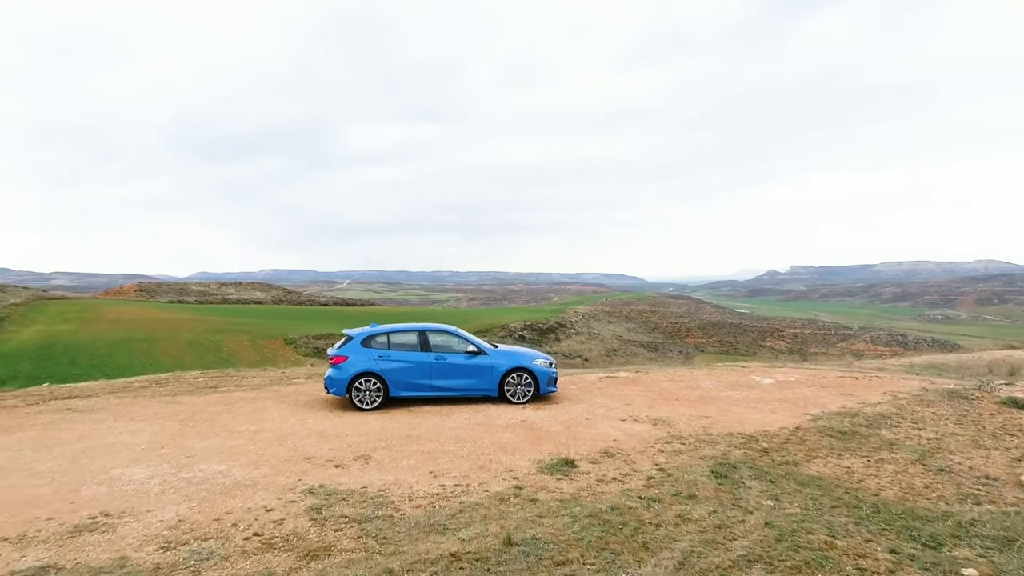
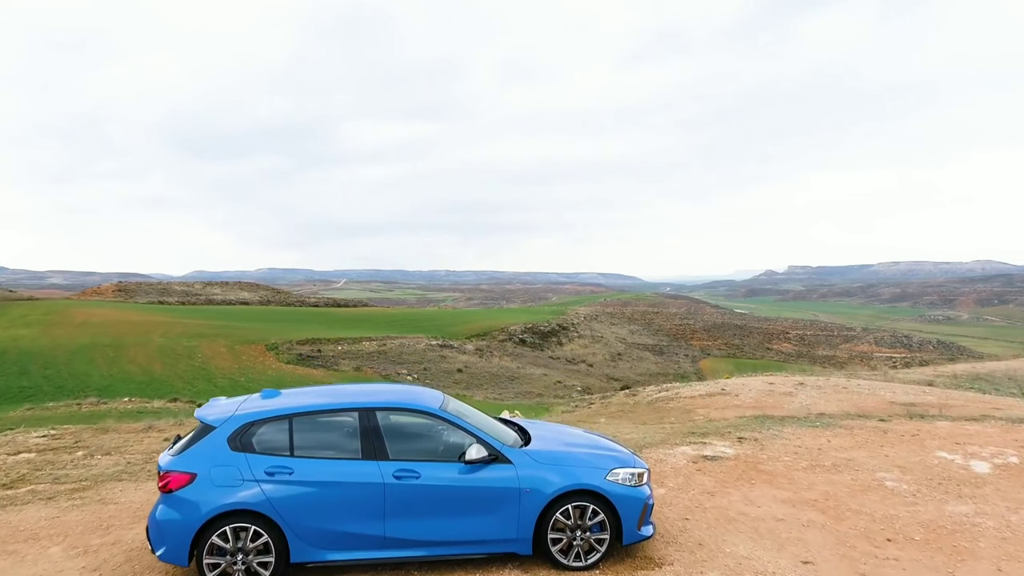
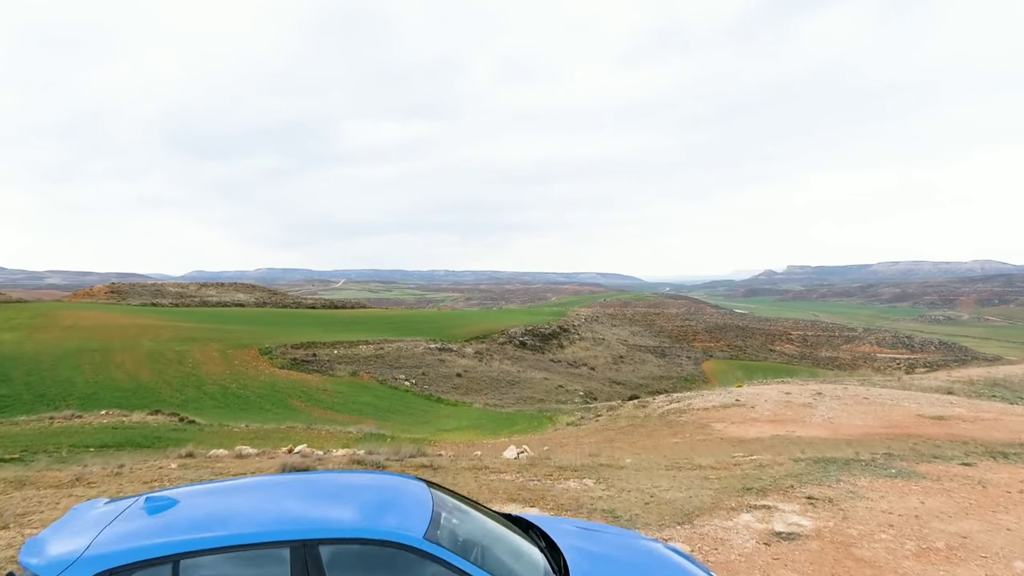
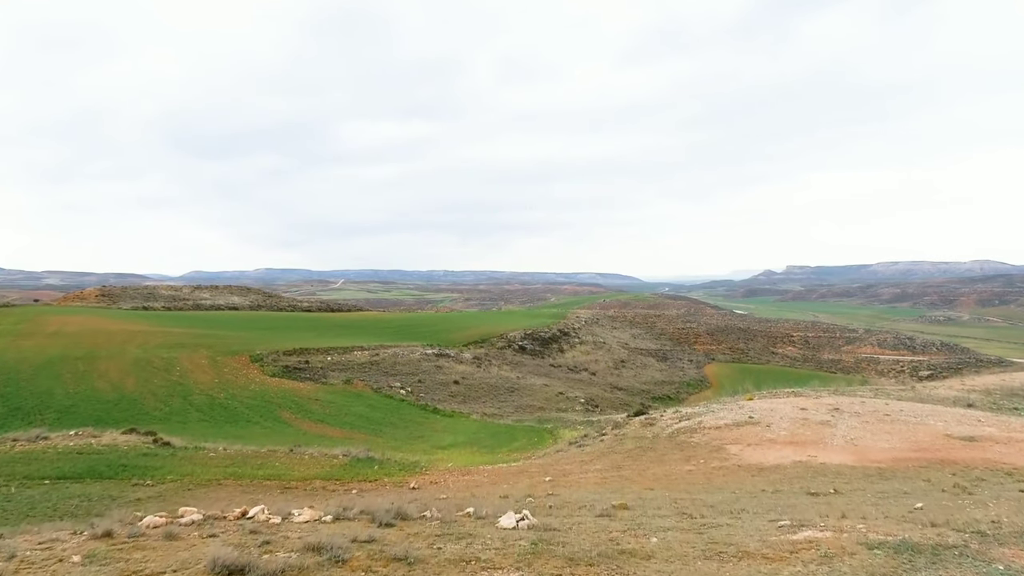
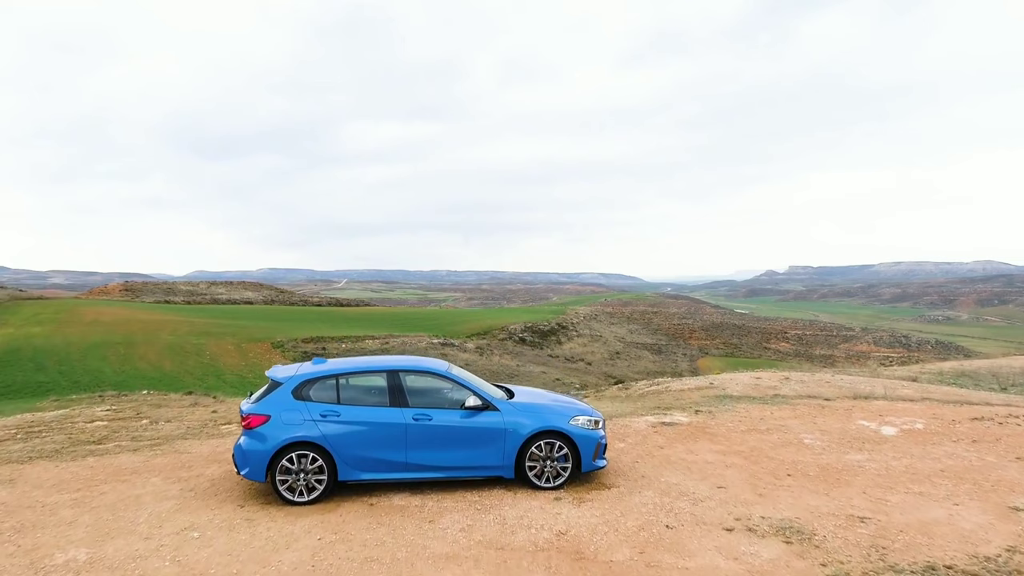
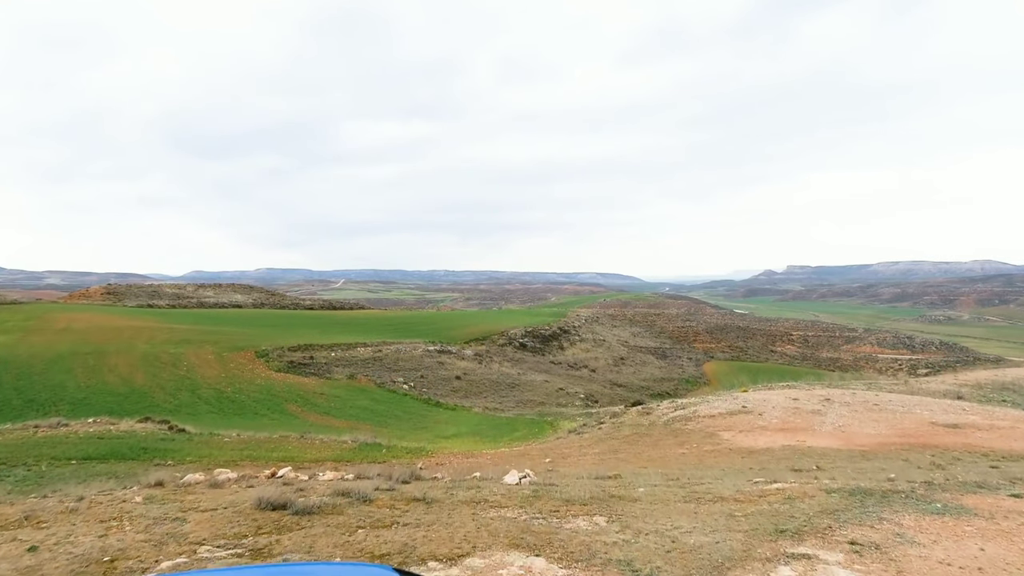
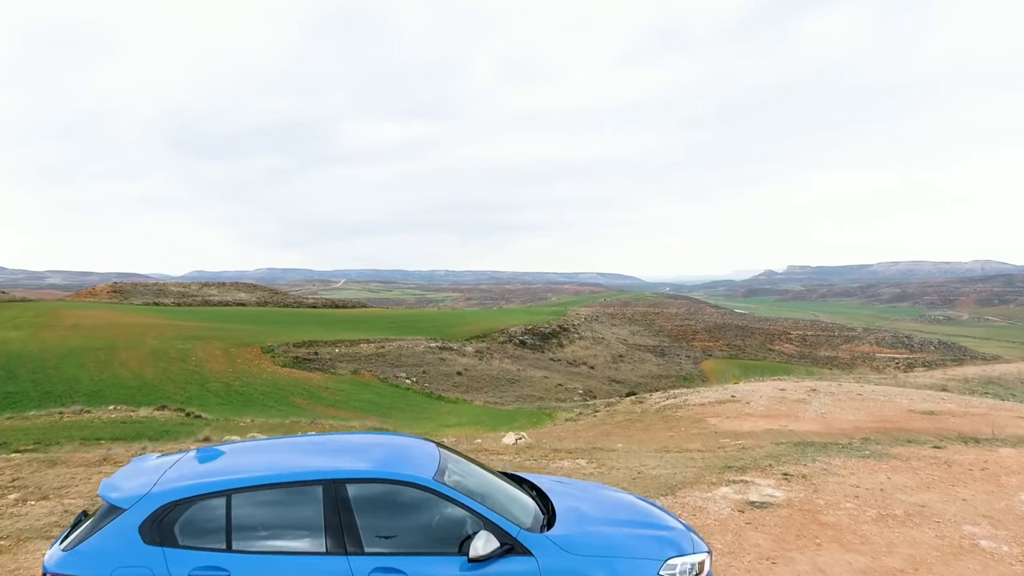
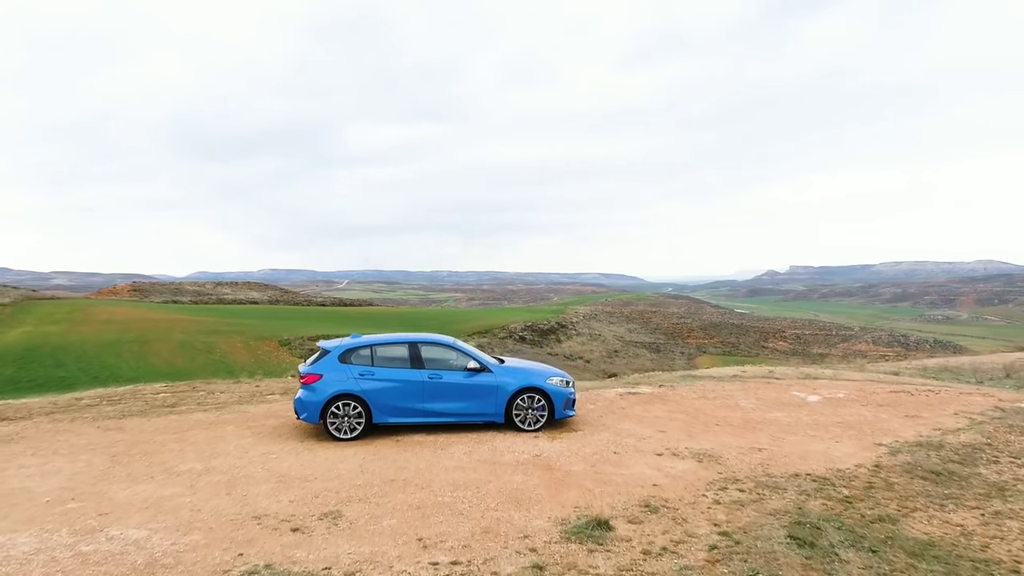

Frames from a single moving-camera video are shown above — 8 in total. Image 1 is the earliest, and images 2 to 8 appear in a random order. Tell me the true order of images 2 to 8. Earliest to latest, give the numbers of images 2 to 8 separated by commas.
8, 5, 2, 7, 3, 6, 4
